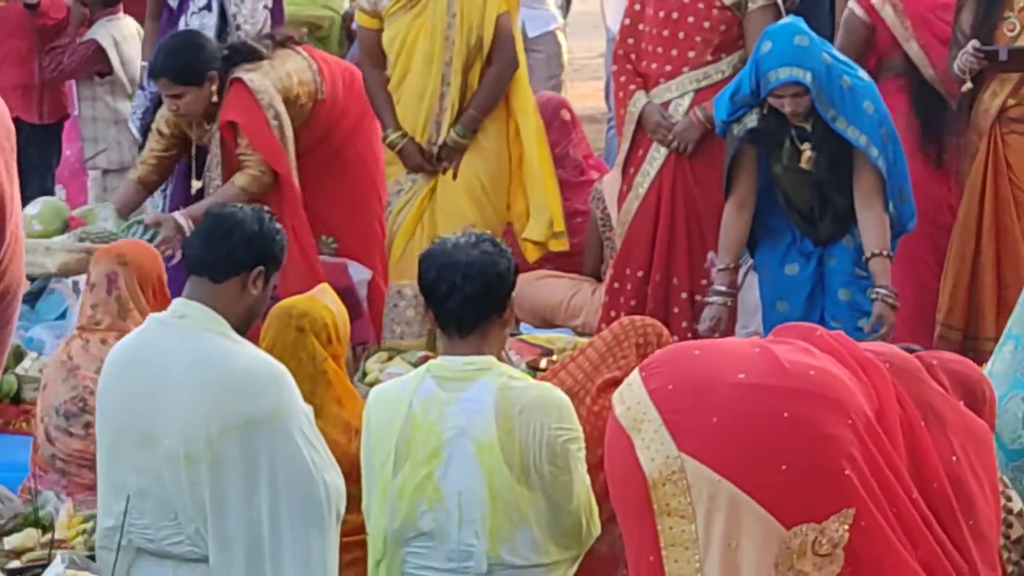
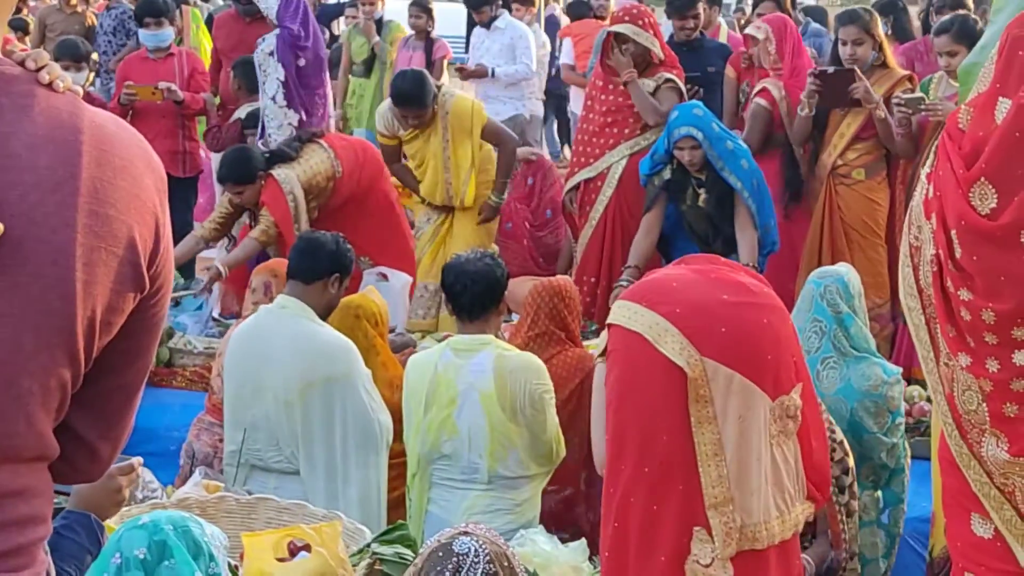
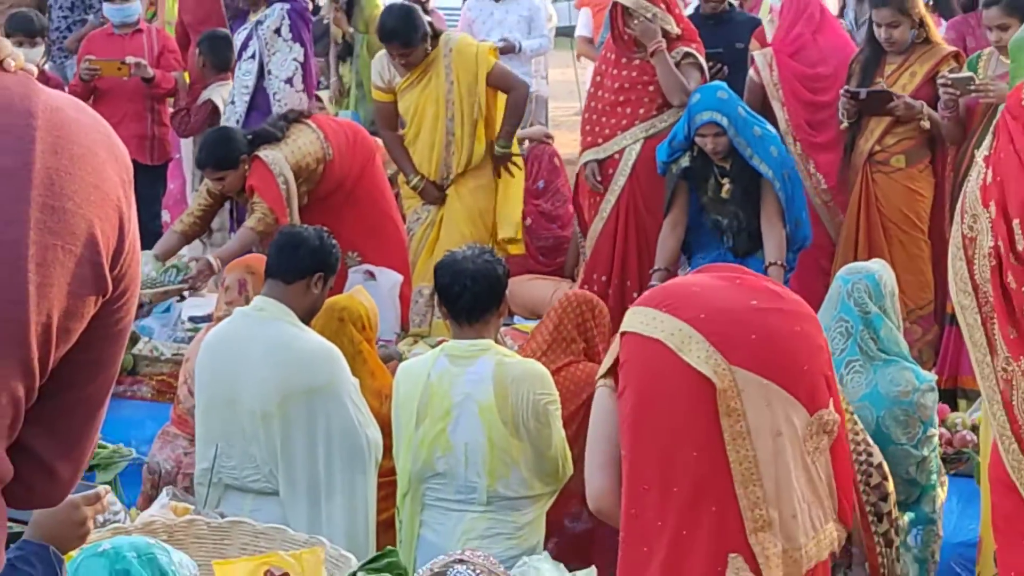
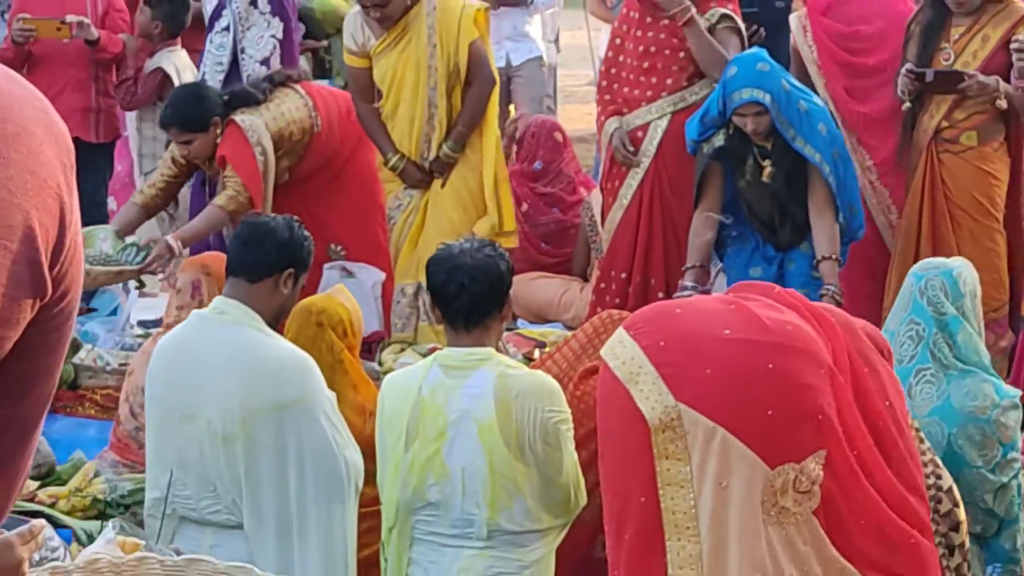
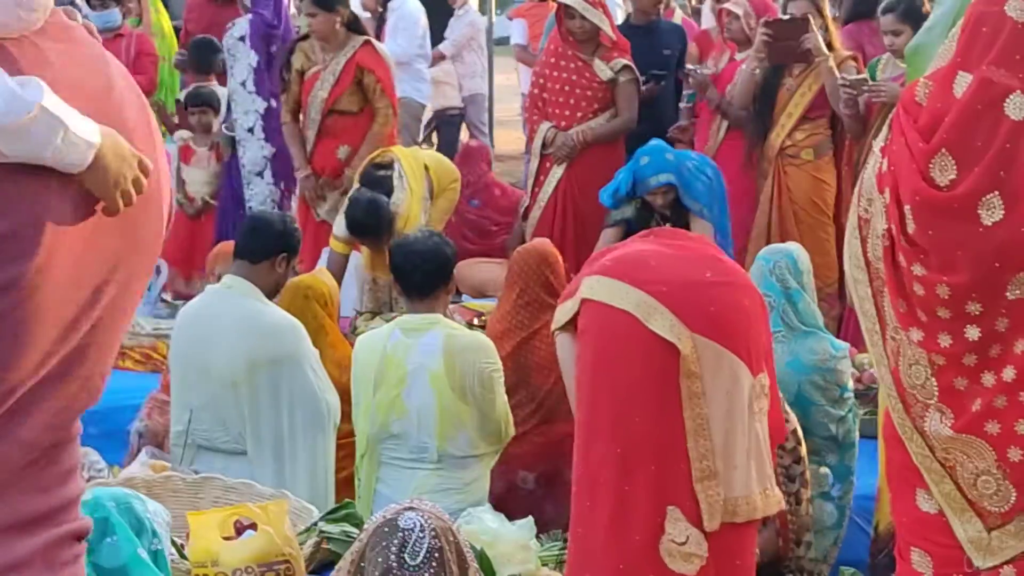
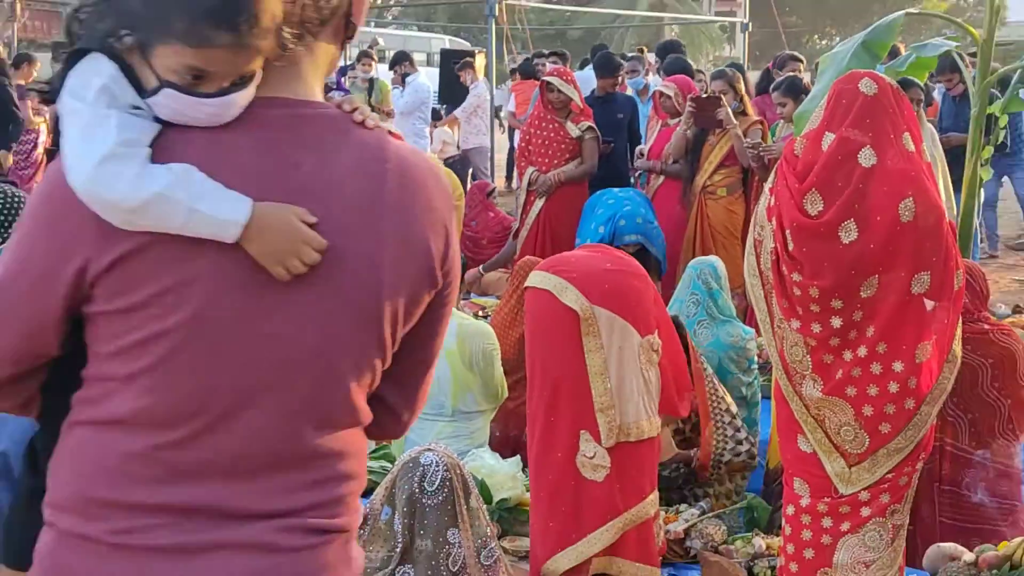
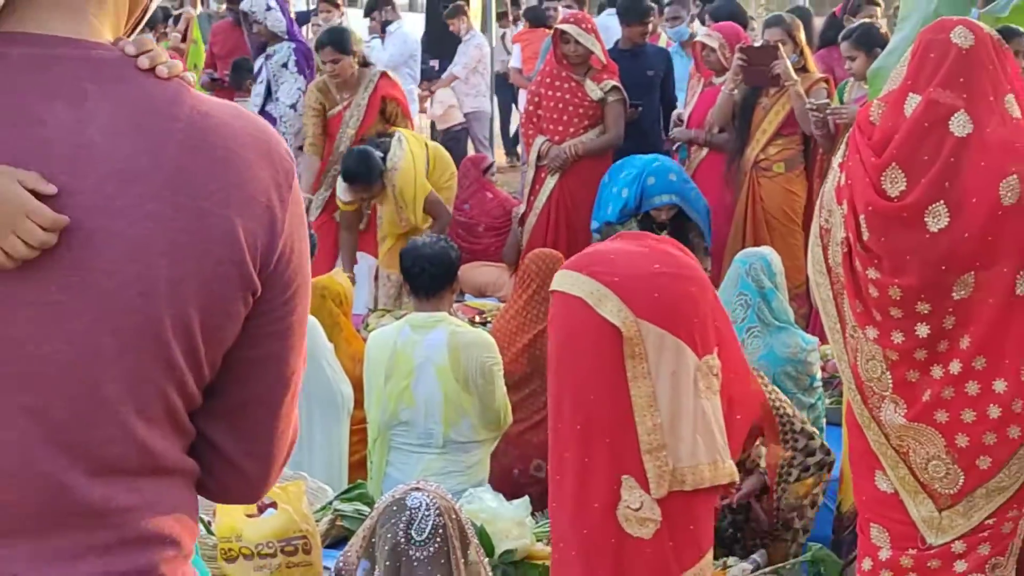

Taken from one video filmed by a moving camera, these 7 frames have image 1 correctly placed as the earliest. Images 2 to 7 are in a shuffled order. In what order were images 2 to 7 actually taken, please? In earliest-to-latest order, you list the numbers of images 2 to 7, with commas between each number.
4, 3, 2, 5, 7, 6
